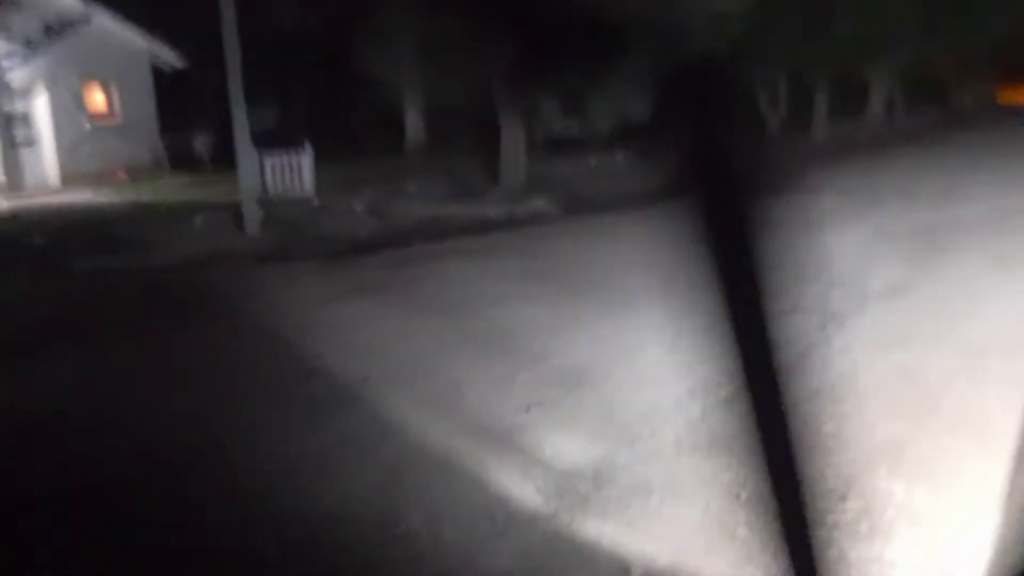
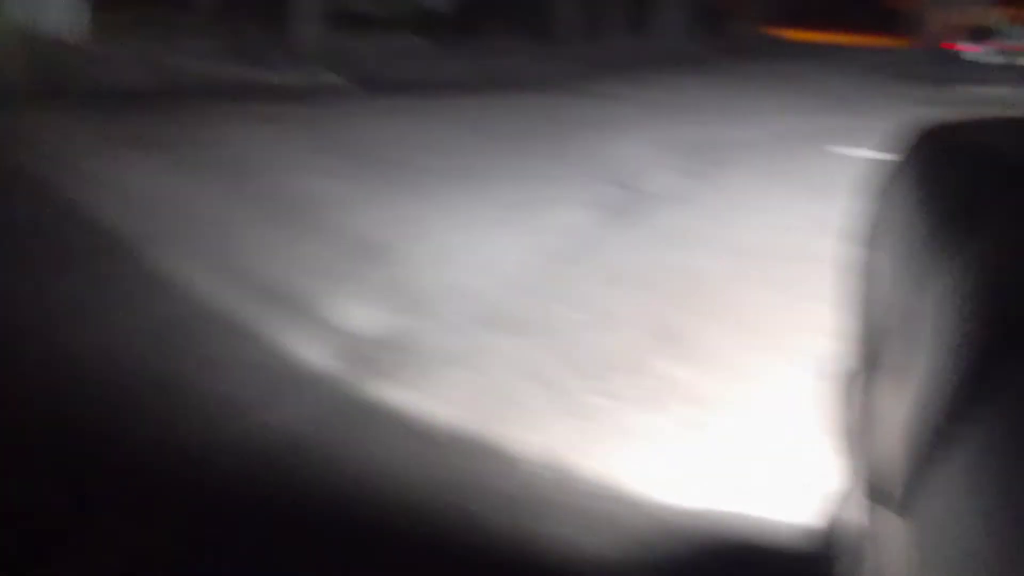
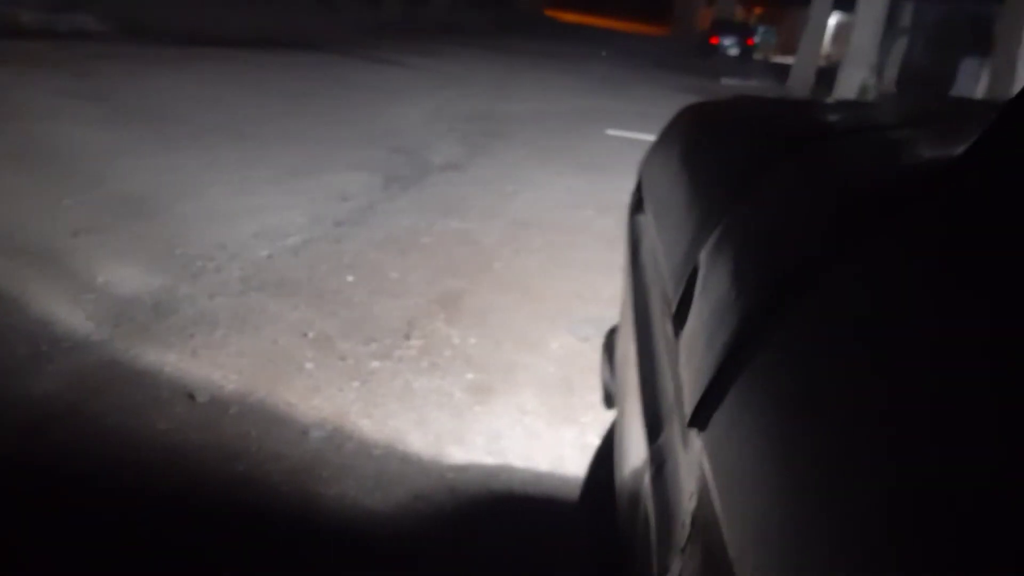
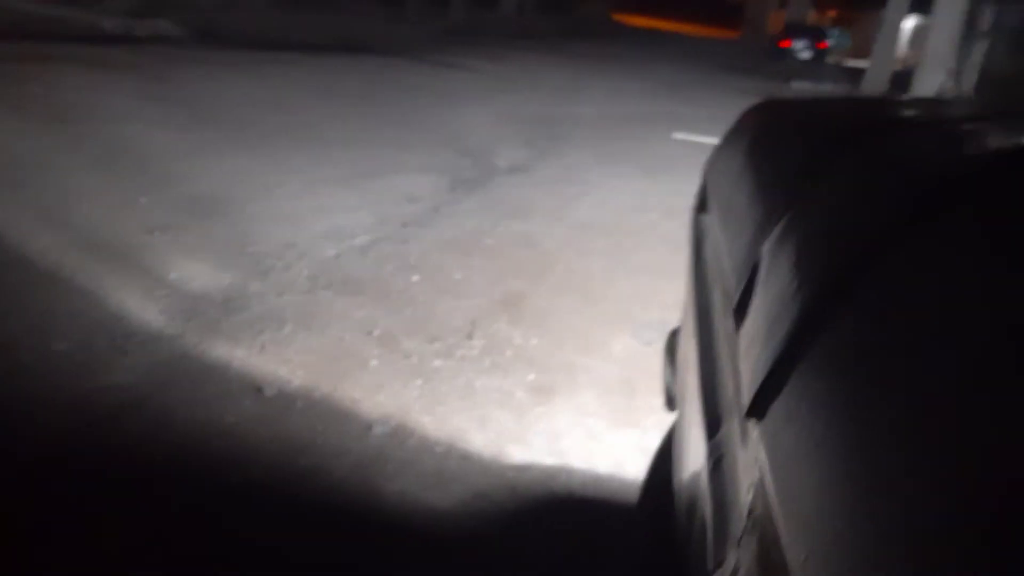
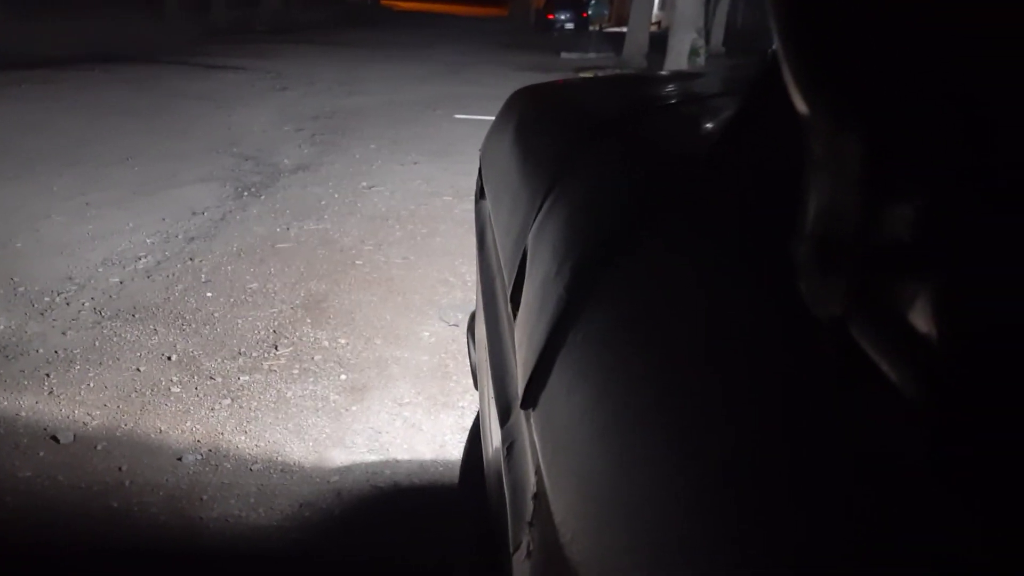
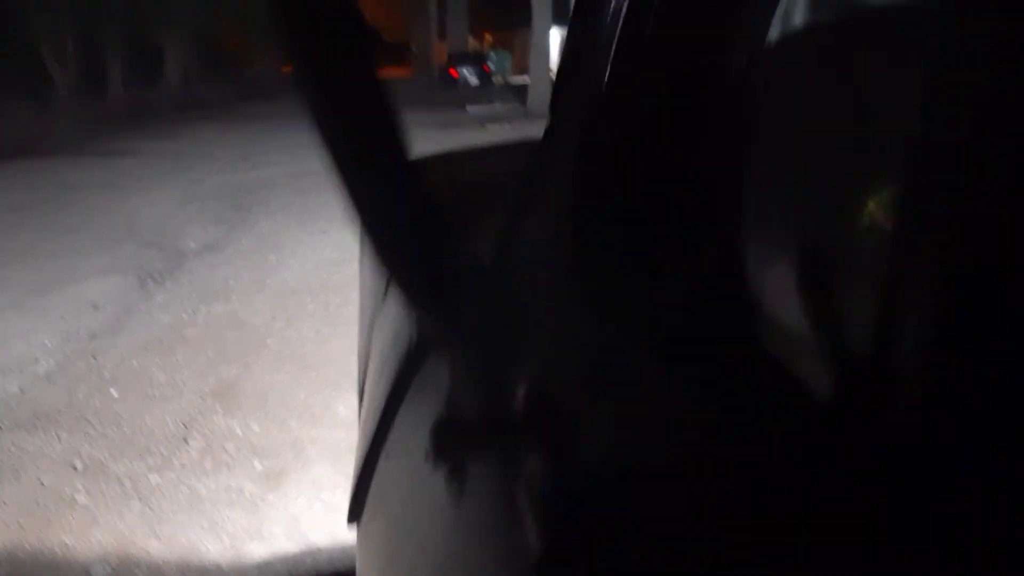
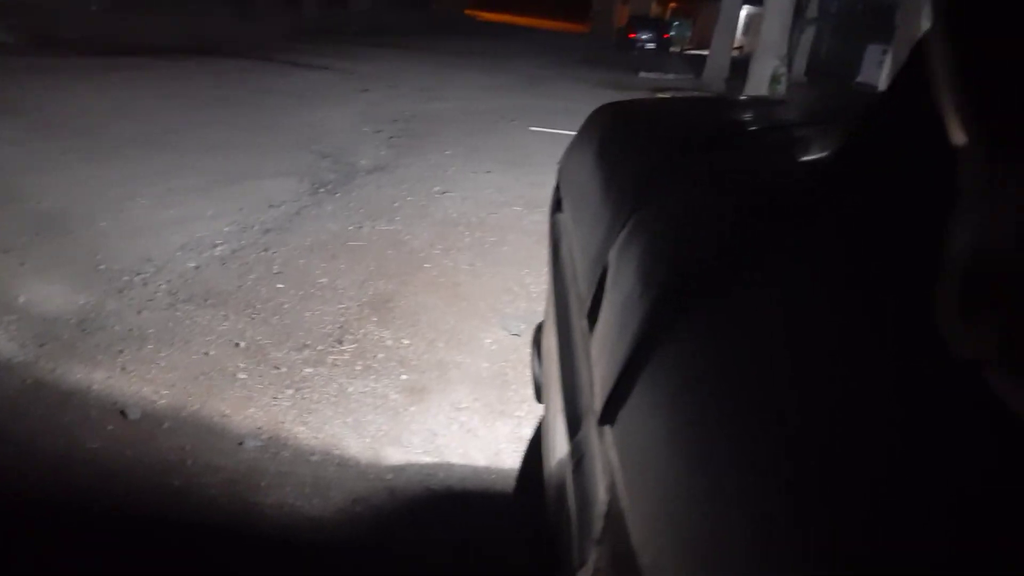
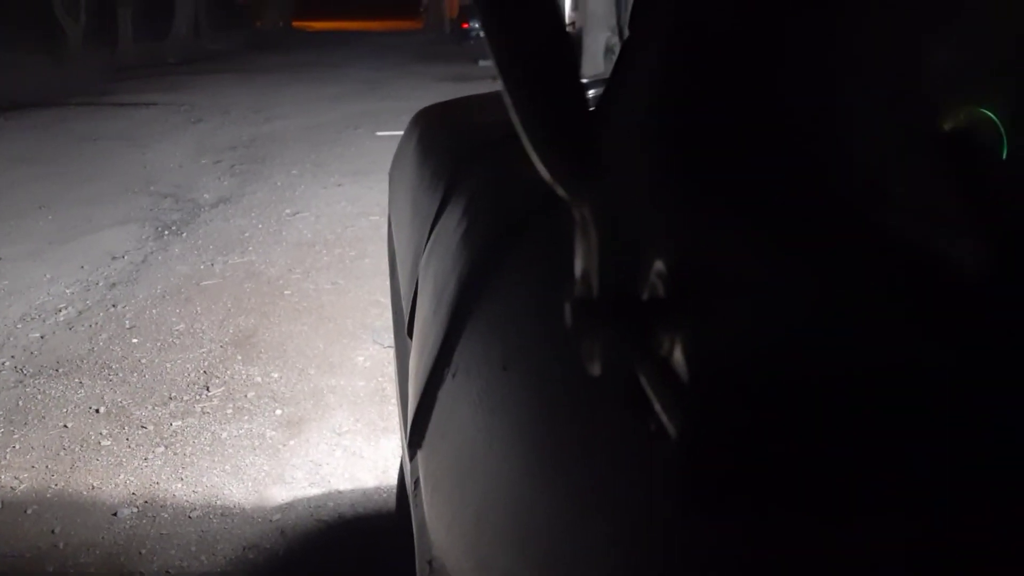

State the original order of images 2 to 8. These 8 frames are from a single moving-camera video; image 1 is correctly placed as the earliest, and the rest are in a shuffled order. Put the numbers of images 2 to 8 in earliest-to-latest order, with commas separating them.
2, 4, 3, 7, 5, 8, 6
